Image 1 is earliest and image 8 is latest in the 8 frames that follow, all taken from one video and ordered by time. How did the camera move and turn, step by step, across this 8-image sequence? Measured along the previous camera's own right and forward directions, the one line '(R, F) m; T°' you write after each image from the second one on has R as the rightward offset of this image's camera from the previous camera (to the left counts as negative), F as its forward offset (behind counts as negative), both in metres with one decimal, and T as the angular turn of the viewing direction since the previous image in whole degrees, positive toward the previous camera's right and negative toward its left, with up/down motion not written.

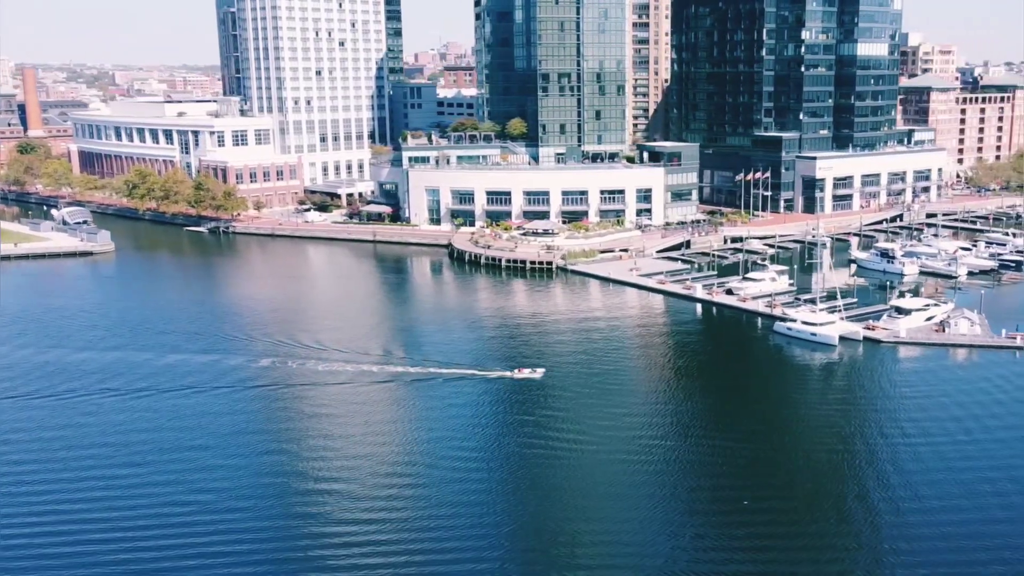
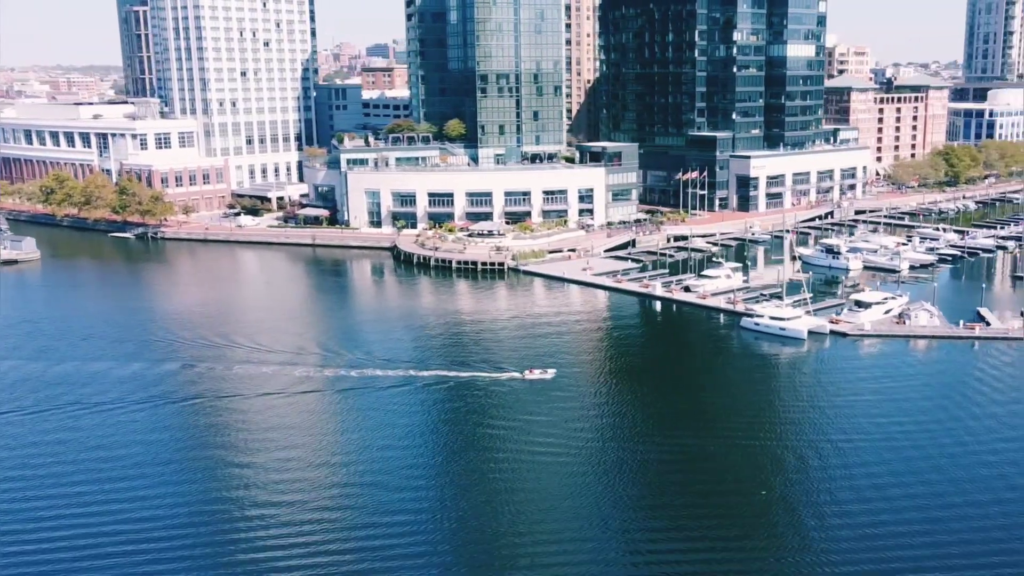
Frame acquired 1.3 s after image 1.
(-2.5, +0.1) m; +5°
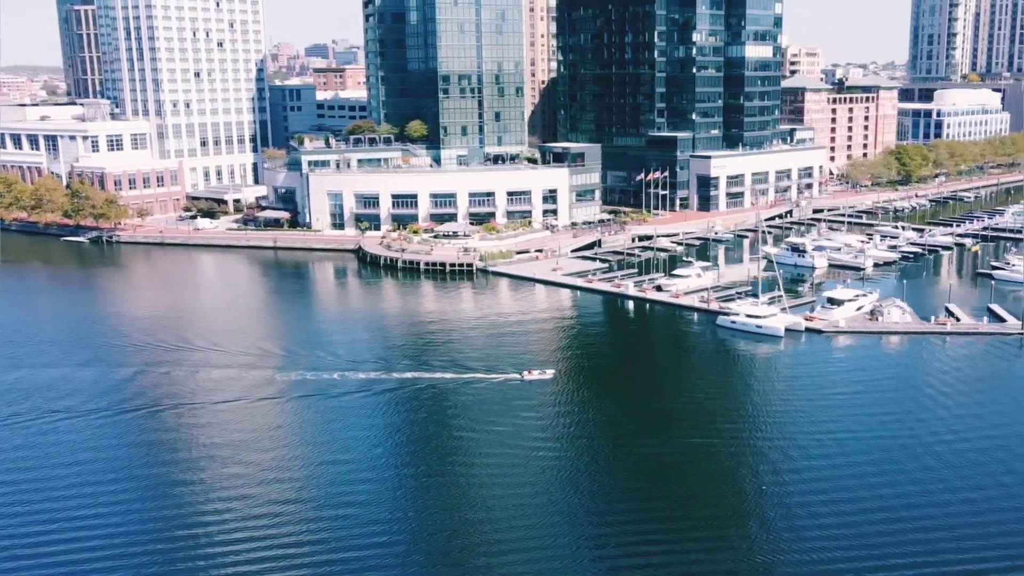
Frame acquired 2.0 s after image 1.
(-1.2, +0.1) m; +3°
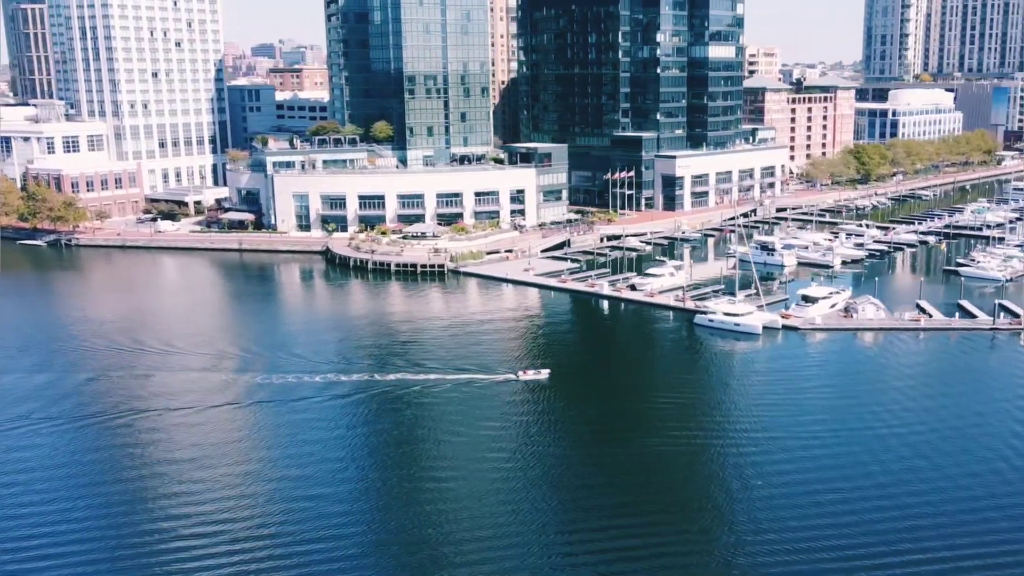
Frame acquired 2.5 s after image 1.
(-1.0, +0.1) m; +3°
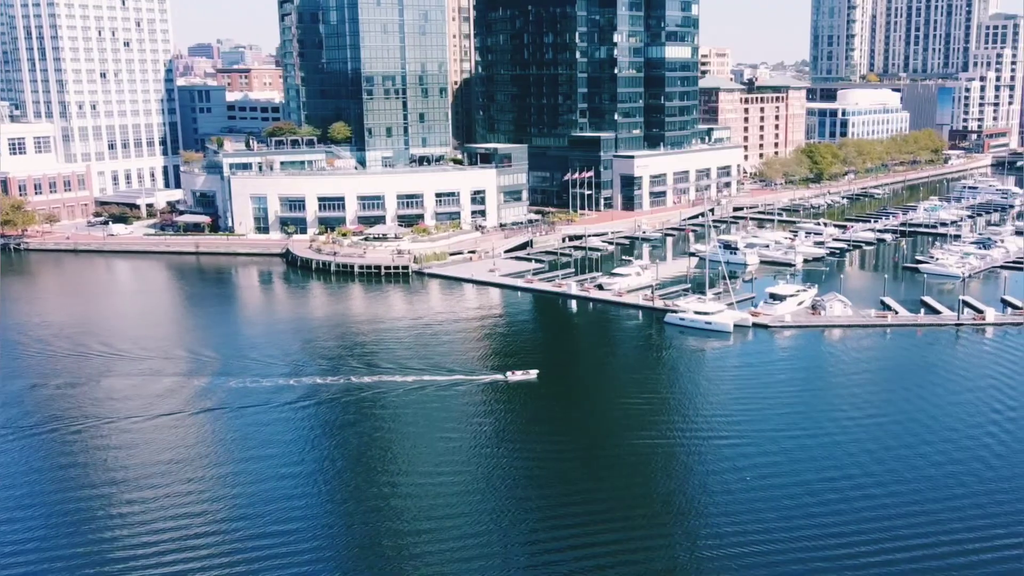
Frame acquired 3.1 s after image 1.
(-1.0, +0.1) m; +3°
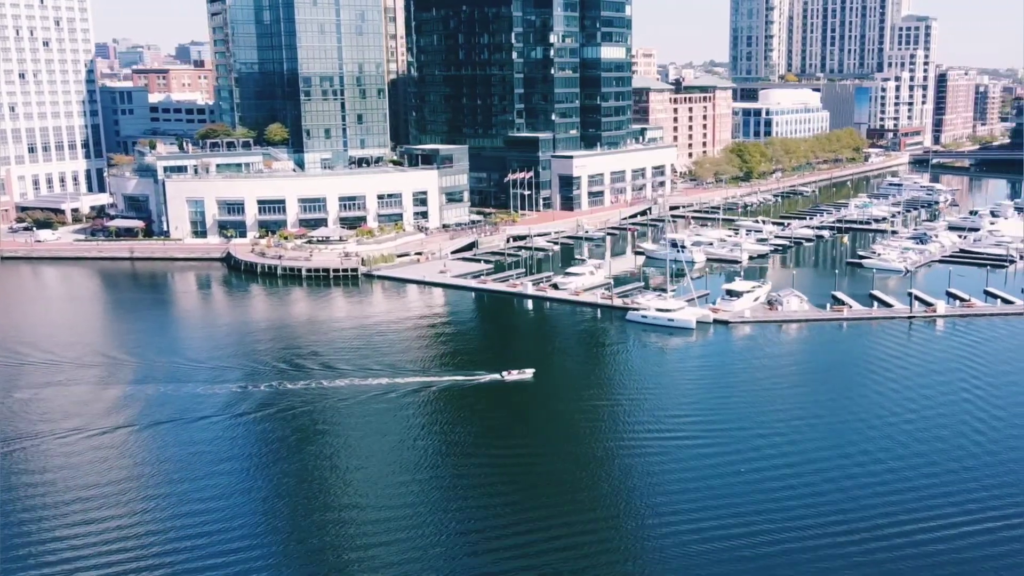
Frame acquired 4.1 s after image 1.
(-1.9, +0.1) m; +5°
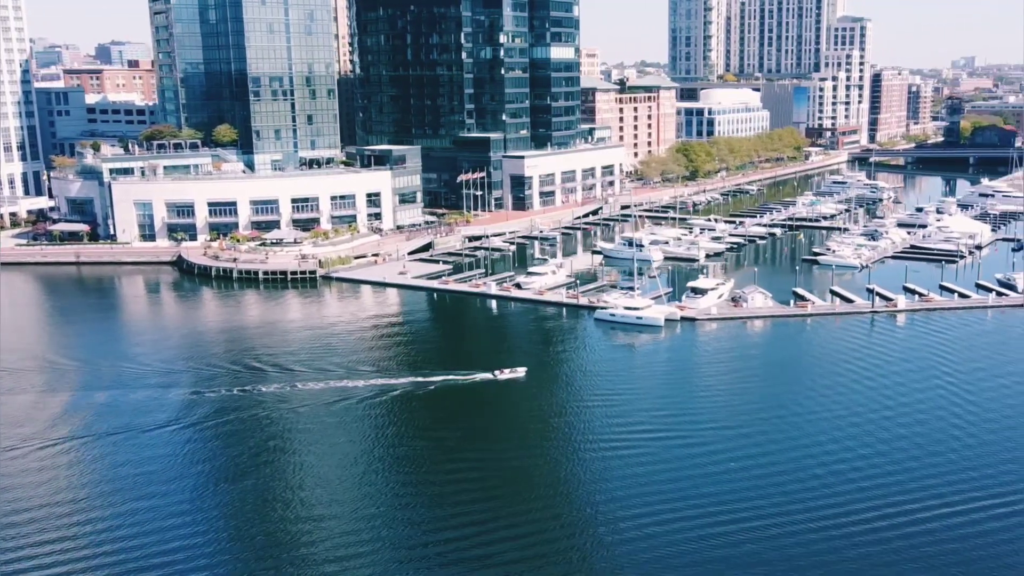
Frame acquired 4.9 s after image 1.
(-1.3, +0.1) m; +4°
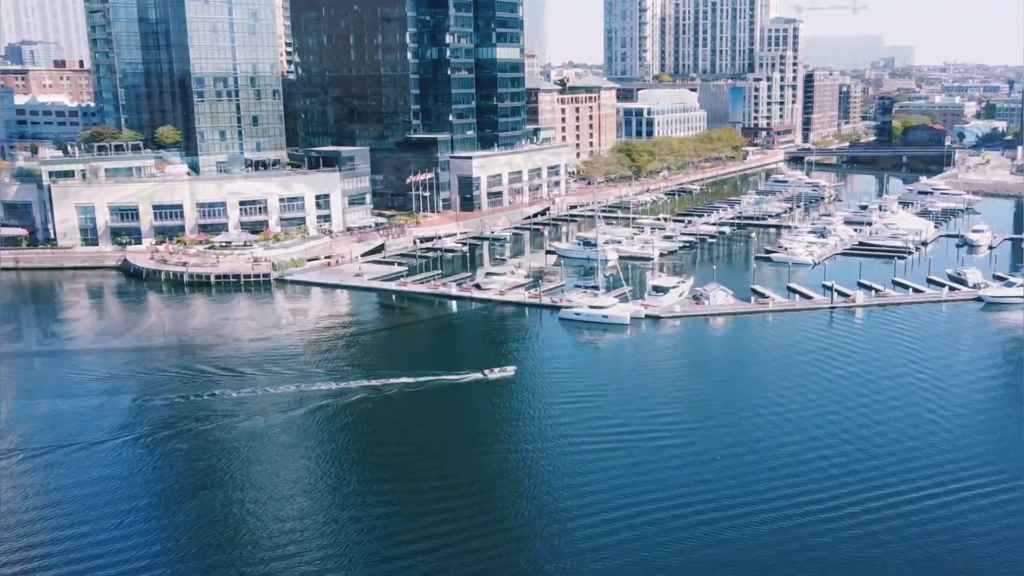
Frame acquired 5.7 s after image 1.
(-1.4, +0.1) m; +4°
